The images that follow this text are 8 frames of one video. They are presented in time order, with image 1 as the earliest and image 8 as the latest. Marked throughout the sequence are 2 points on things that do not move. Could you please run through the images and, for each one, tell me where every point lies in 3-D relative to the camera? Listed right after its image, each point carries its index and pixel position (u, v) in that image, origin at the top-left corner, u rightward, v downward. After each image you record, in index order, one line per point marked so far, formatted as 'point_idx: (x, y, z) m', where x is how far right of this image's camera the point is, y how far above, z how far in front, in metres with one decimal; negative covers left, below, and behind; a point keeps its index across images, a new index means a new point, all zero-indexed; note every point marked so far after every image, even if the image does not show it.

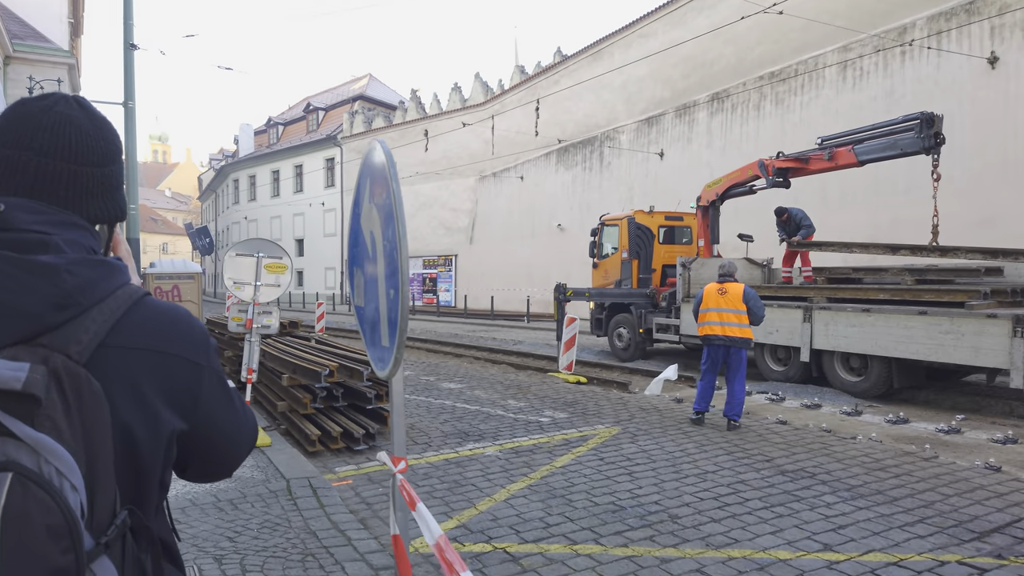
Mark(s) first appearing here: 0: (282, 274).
0: (-2.4, +0.1, +7.3) m
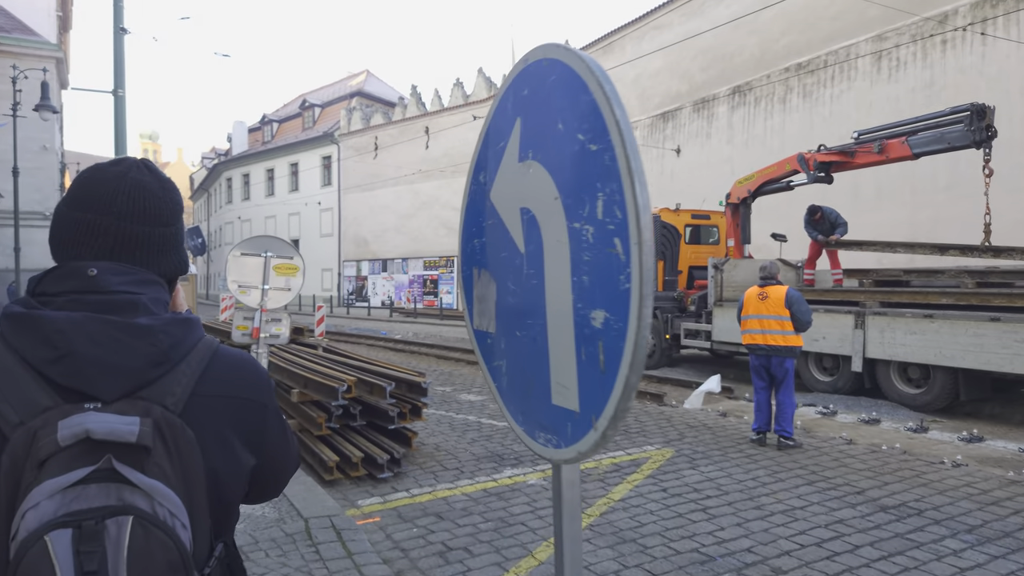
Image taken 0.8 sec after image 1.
0: (-2.0, +0.1, +6.5) m
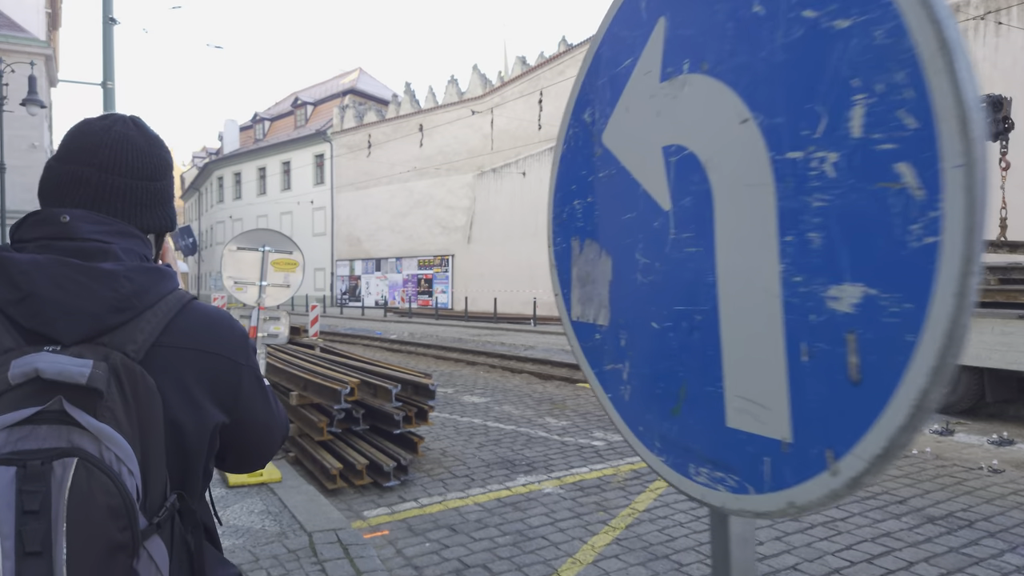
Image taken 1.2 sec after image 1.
0: (-1.9, +0.1, +6.1) m
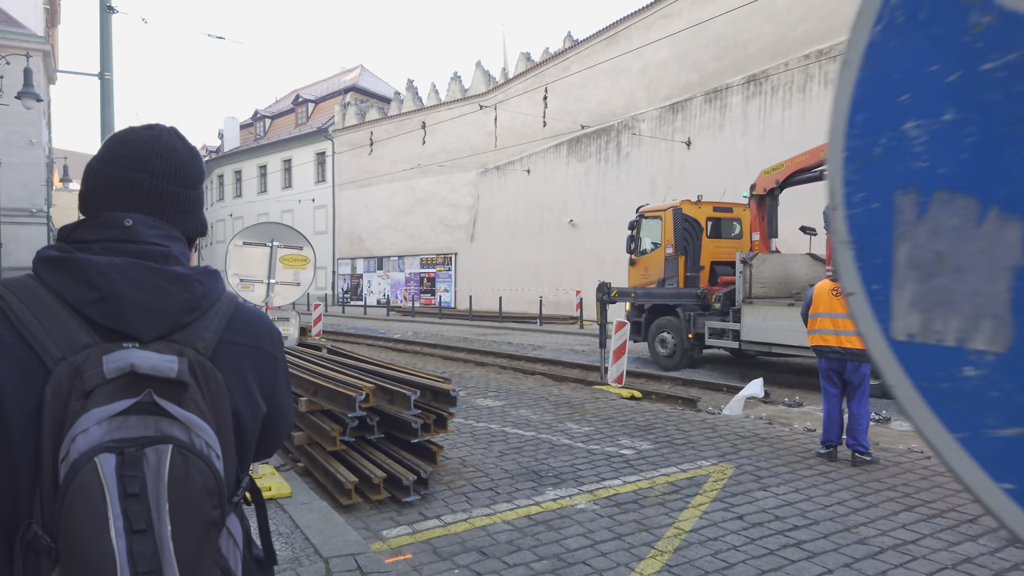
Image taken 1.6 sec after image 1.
0: (-1.7, +0.2, +5.7) m
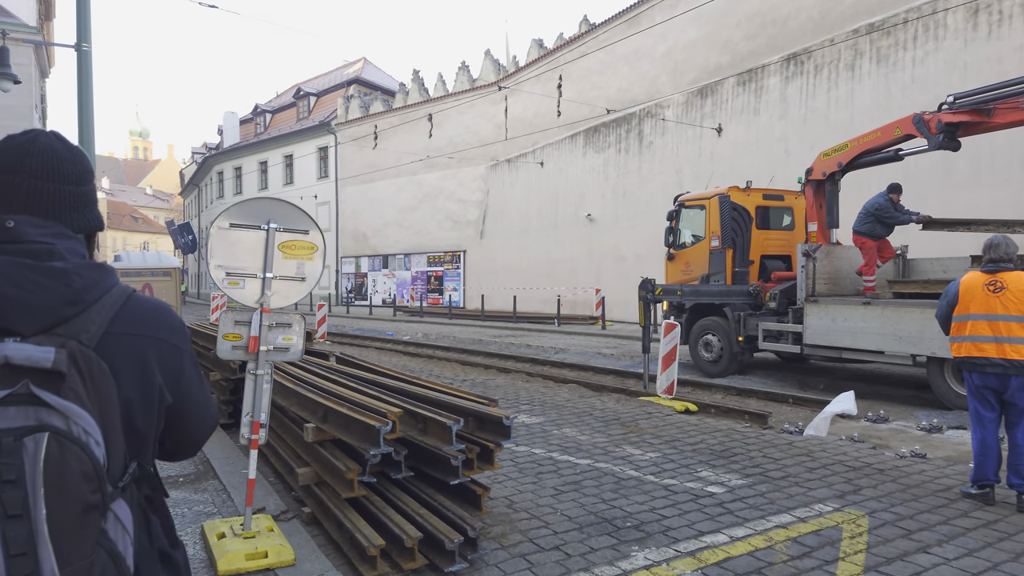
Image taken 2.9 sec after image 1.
0: (-1.3, +0.2, +4.5) m
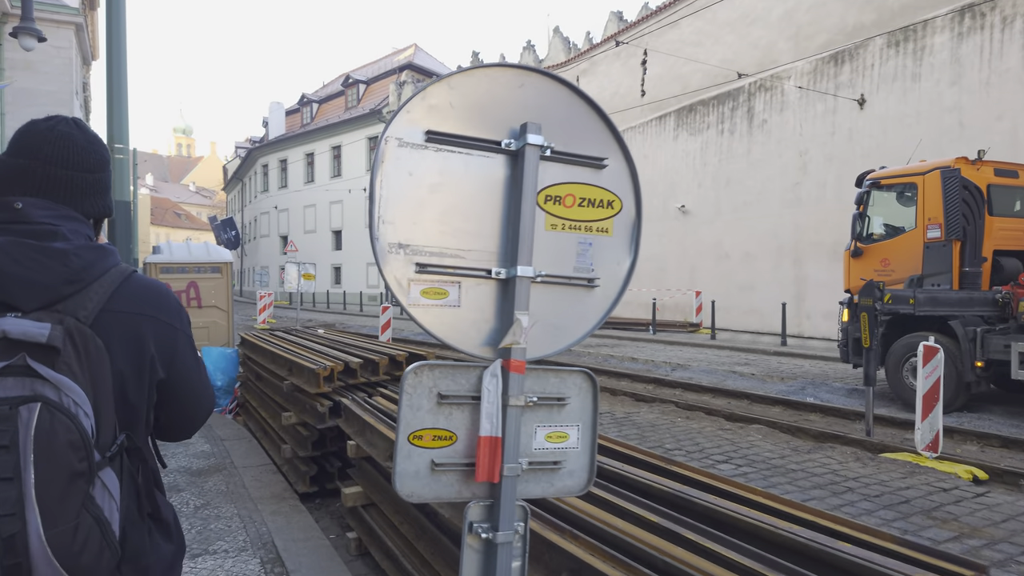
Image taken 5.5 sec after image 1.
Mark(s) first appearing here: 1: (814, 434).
0: (+0.1, +0.1, +1.9) m
1: (+2.9, -1.4, +6.7) m
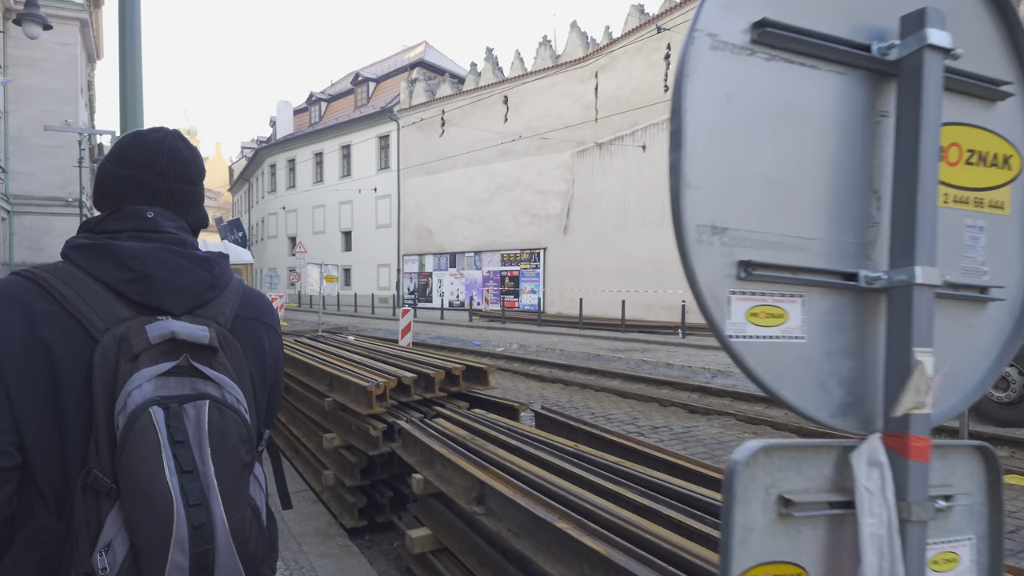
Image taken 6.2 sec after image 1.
0: (+0.6, +0.1, +1.3) m
1: (+3.4, -1.4, +6.0) m
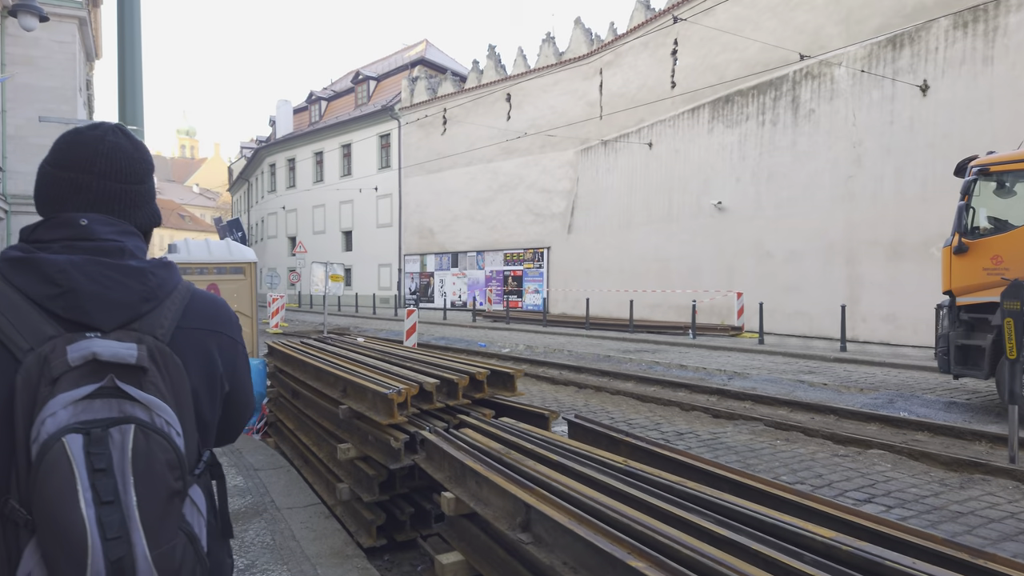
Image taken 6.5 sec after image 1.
0: (+0.8, +0.1, +0.9) m
1: (+3.6, -1.4, +5.7) m
